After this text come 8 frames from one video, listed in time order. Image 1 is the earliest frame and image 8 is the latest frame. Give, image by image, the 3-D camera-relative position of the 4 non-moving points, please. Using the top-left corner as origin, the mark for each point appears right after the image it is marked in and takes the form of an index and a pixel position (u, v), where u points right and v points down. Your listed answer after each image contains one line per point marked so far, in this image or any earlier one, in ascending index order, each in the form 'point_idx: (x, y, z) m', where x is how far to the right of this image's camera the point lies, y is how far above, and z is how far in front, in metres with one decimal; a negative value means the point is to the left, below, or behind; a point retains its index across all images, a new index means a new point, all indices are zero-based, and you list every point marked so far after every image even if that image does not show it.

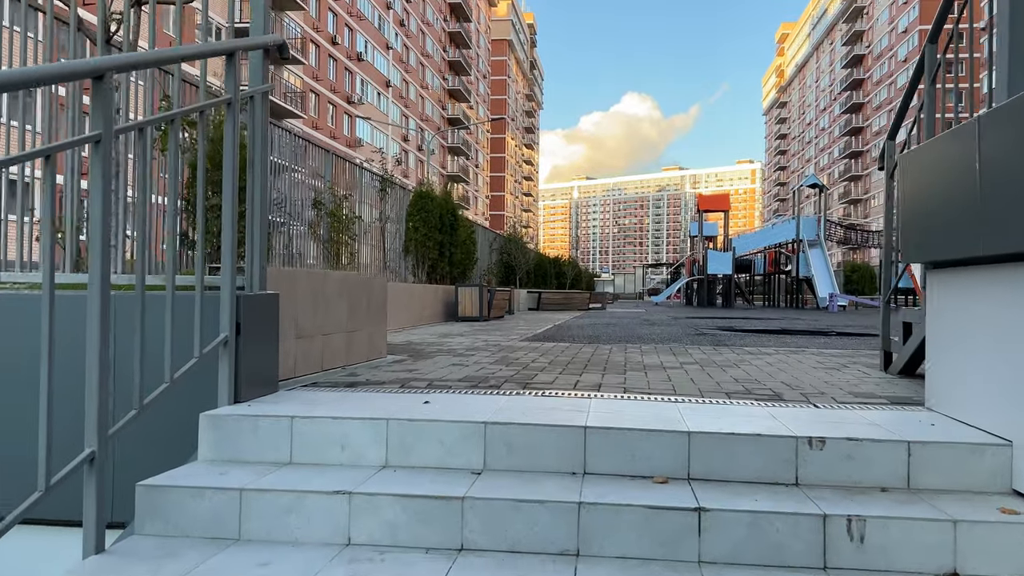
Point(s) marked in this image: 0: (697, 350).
0: (+1.3, -0.5, +5.6) m
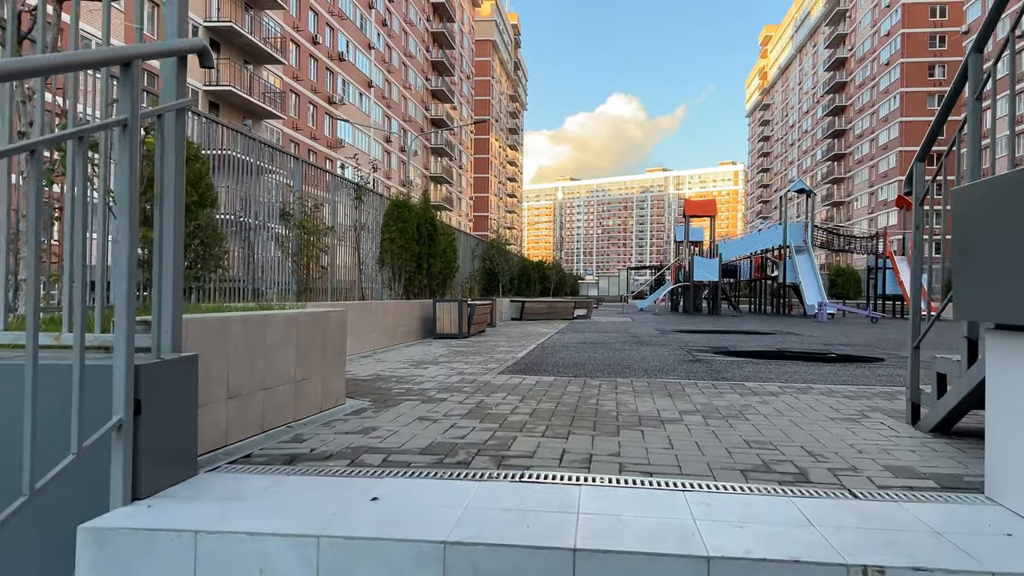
0: (+1.2, -0.7, +5.0) m
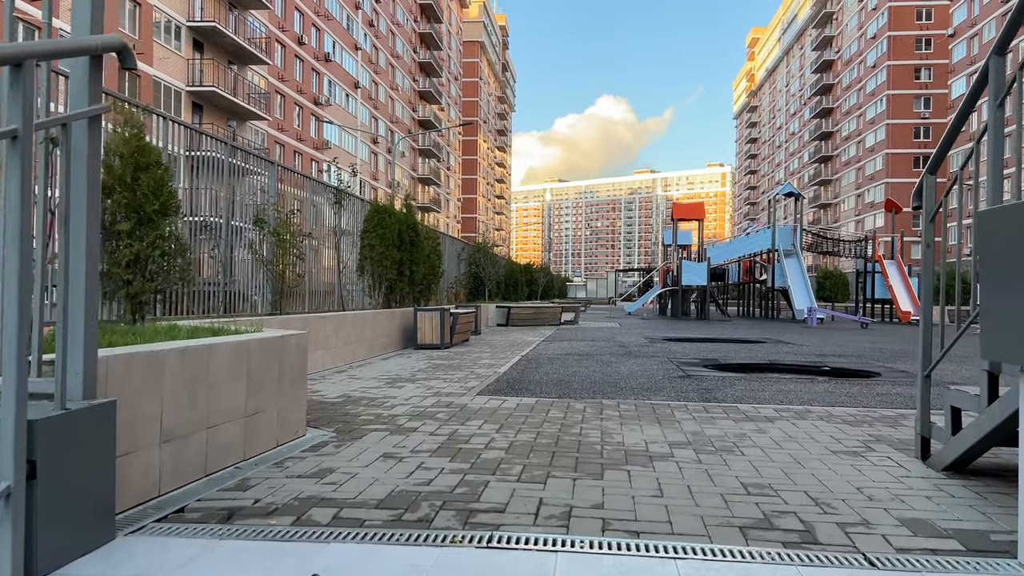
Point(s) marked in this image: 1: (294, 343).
0: (+1.0, -0.8, +4.7) m
1: (-1.1, -0.3, +4.0) m
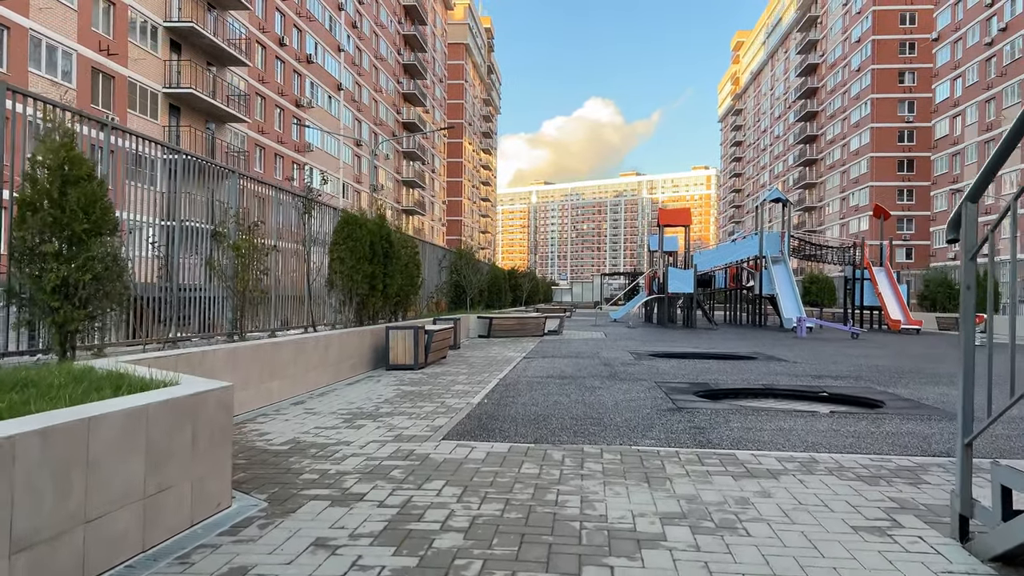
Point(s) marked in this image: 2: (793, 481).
0: (+0.9, -1.0, +4.1) m
1: (-1.2, -0.5, +3.3) m
2: (+1.4, -1.0, +4.1) m
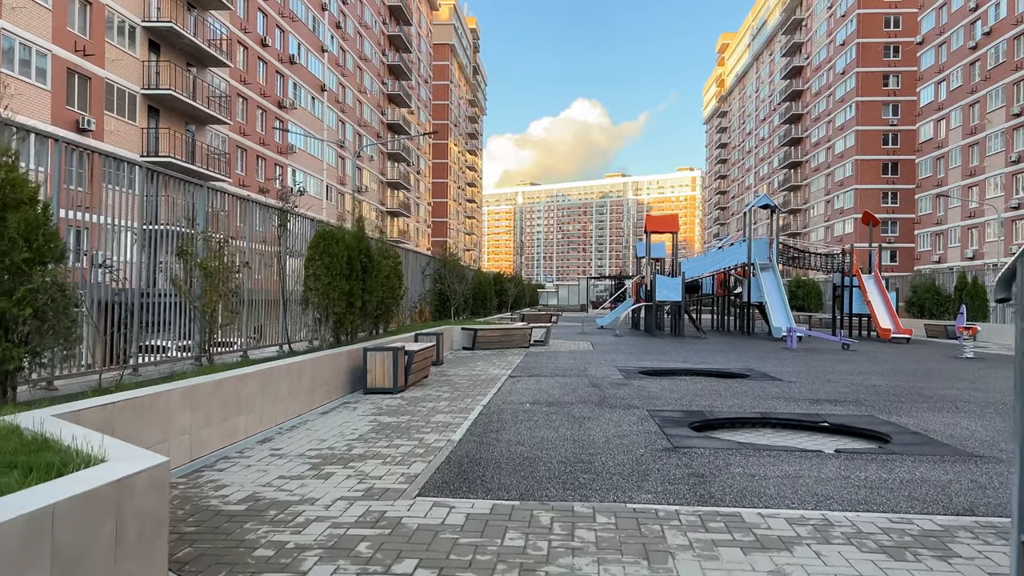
0: (+0.8, -1.2, +3.7) m
1: (-1.3, -0.7, +2.9) m
2: (+1.3, -1.2, +3.7) m
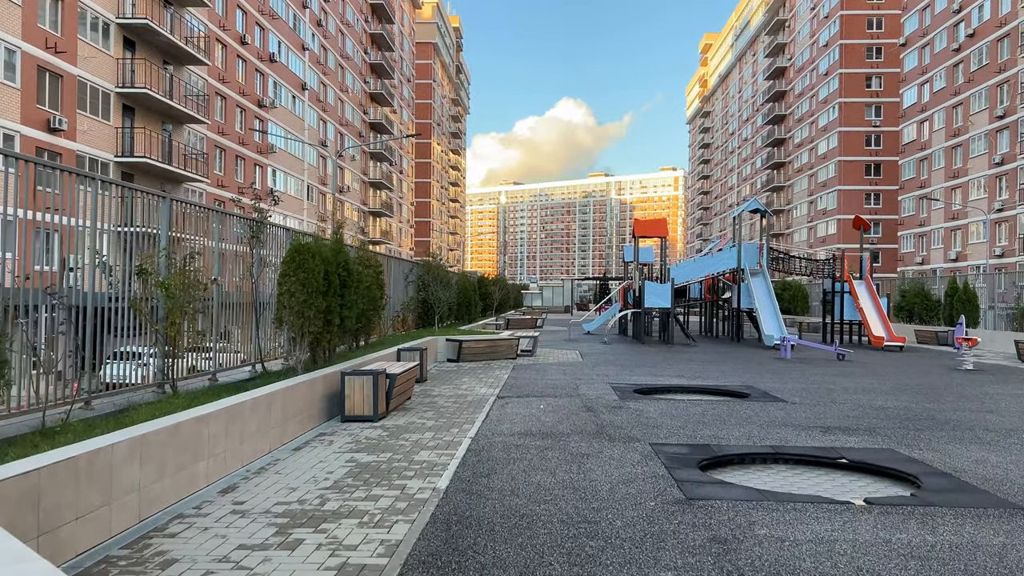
0: (+0.8, -1.4, +3.0) m
1: (-1.3, -0.9, +2.2) m
2: (+1.4, -1.4, +3.0) m
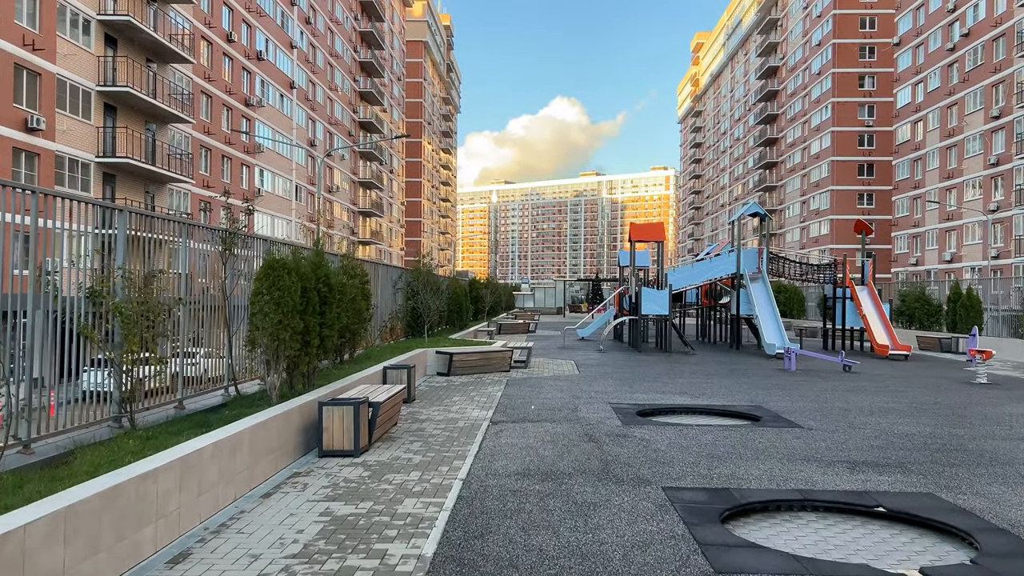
0: (+0.8, -1.6, +2.2) m
1: (-1.3, -1.1, +1.4) m
2: (+1.4, -1.6, +2.2) m
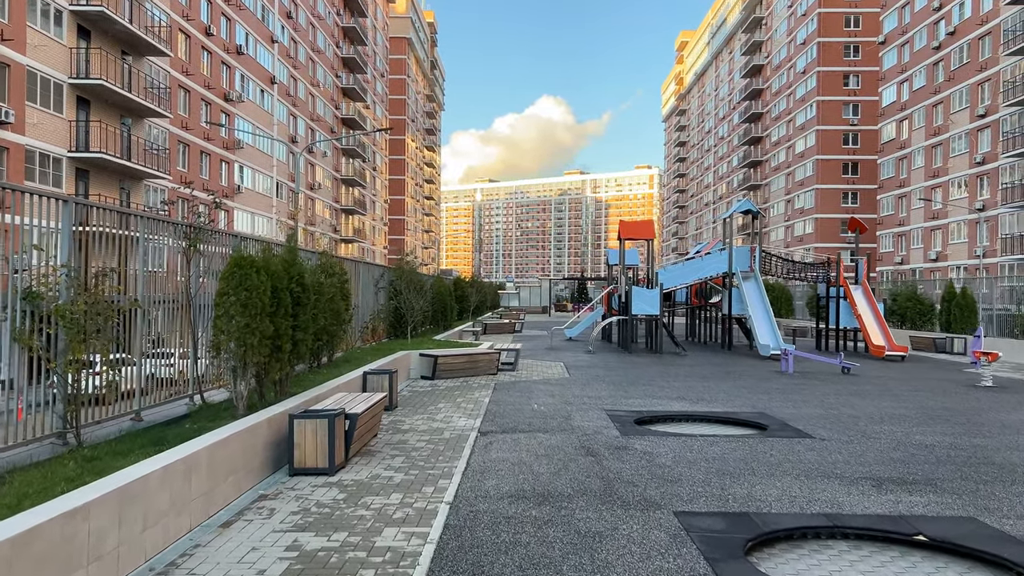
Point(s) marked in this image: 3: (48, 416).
0: (+0.9, -1.6, +1.5) m
1: (-1.2, -1.2, +0.6) m
2: (+1.4, -1.7, +1.5) m
3: (-3.5, -1.0, +5.9) m
